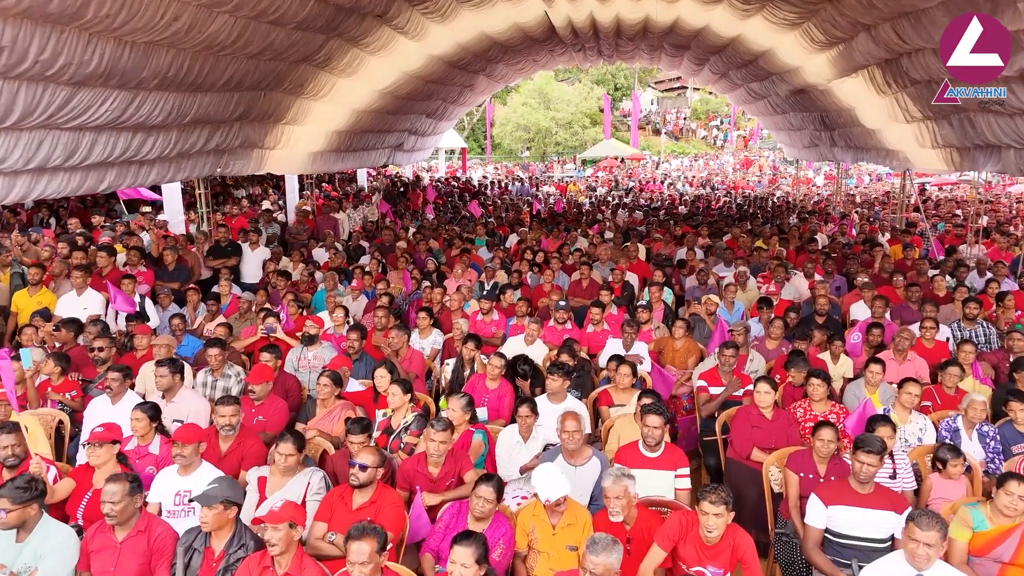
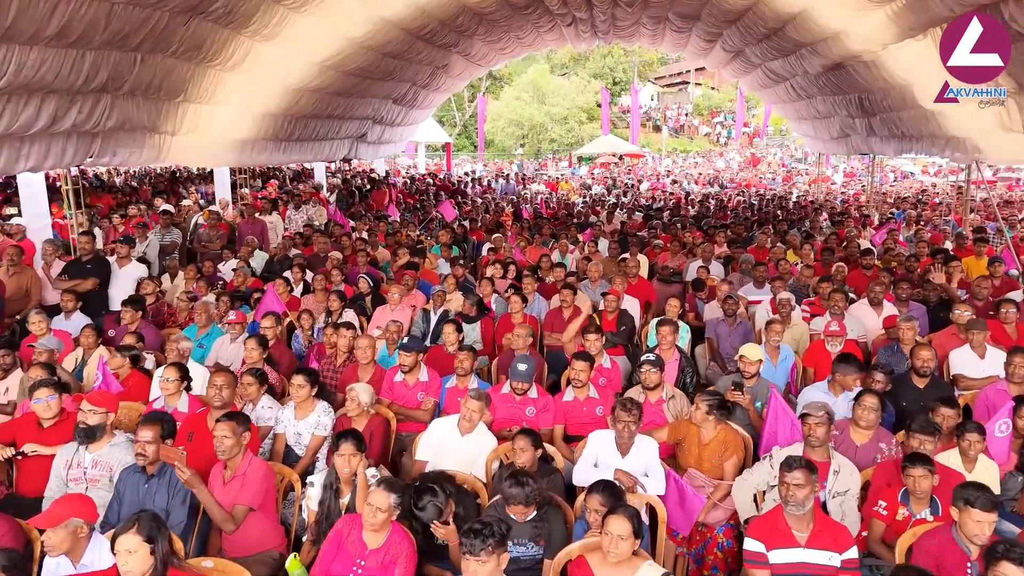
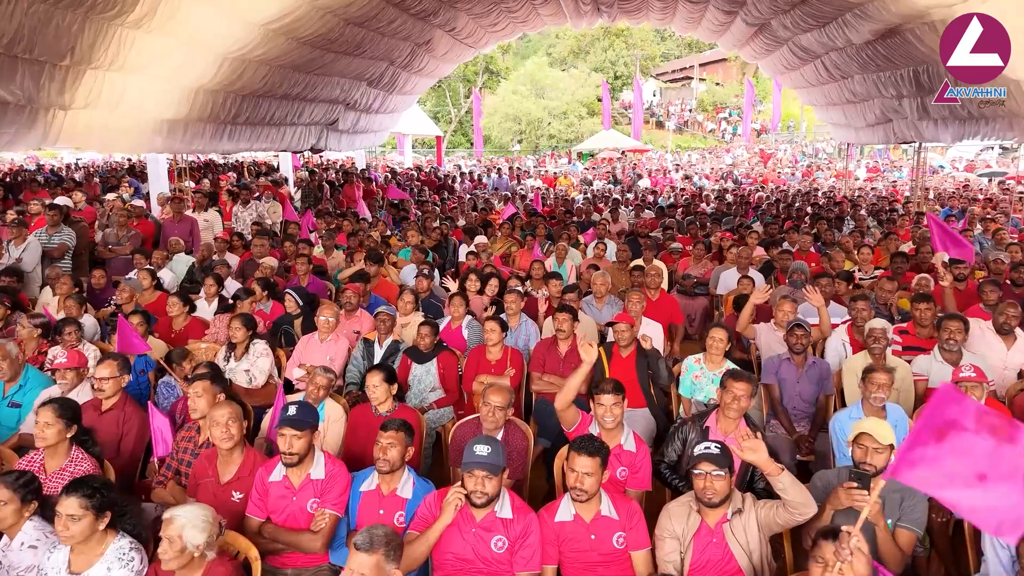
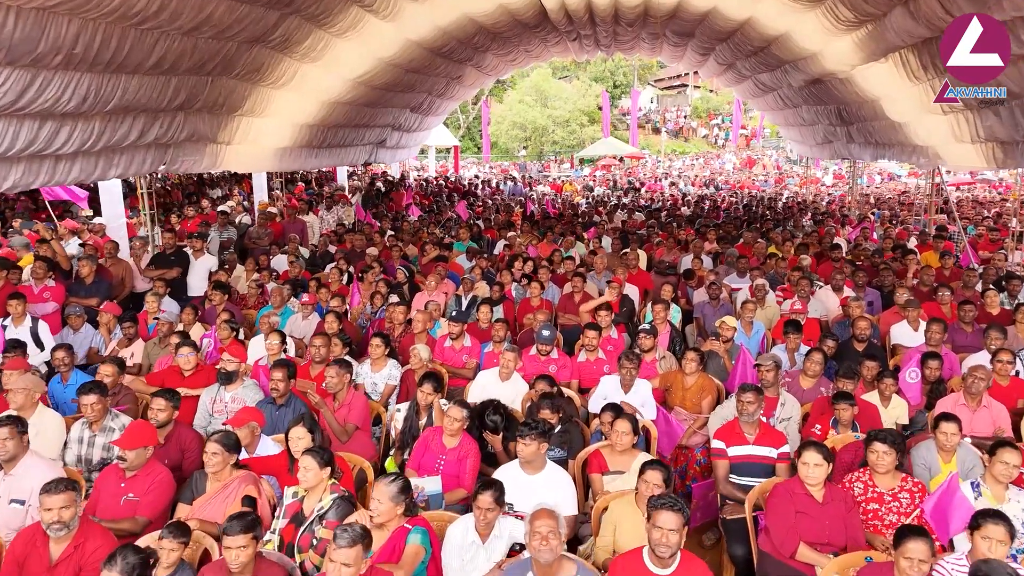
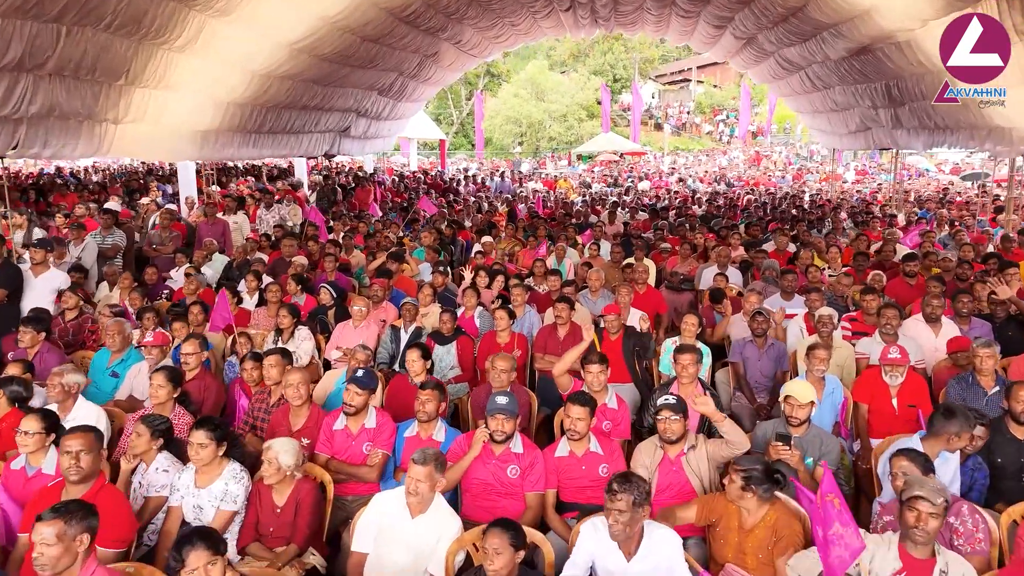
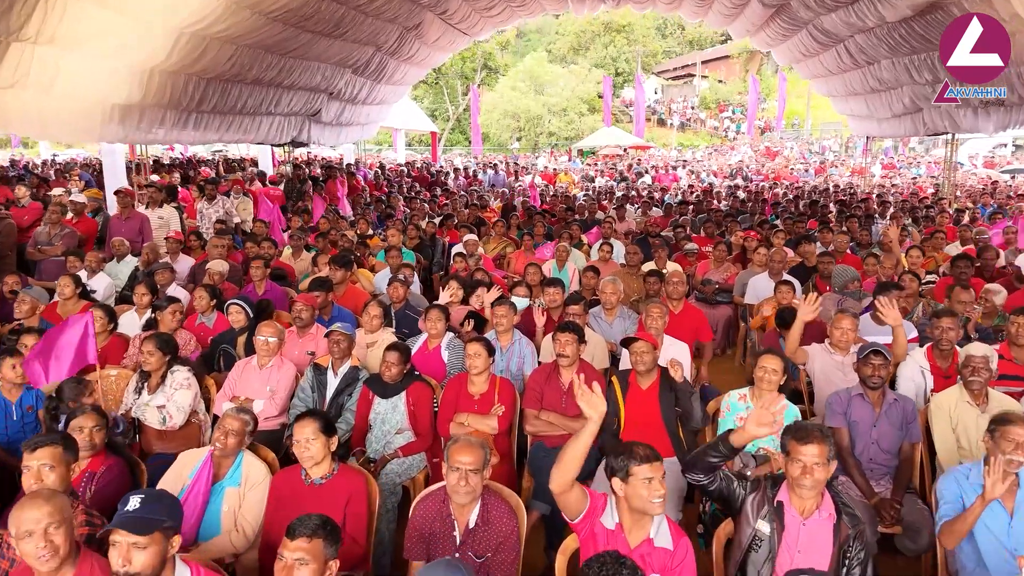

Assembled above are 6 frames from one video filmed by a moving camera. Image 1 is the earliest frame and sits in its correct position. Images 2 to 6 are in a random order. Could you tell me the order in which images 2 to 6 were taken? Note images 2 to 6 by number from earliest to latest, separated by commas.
4, 2, 5, 3, 6
